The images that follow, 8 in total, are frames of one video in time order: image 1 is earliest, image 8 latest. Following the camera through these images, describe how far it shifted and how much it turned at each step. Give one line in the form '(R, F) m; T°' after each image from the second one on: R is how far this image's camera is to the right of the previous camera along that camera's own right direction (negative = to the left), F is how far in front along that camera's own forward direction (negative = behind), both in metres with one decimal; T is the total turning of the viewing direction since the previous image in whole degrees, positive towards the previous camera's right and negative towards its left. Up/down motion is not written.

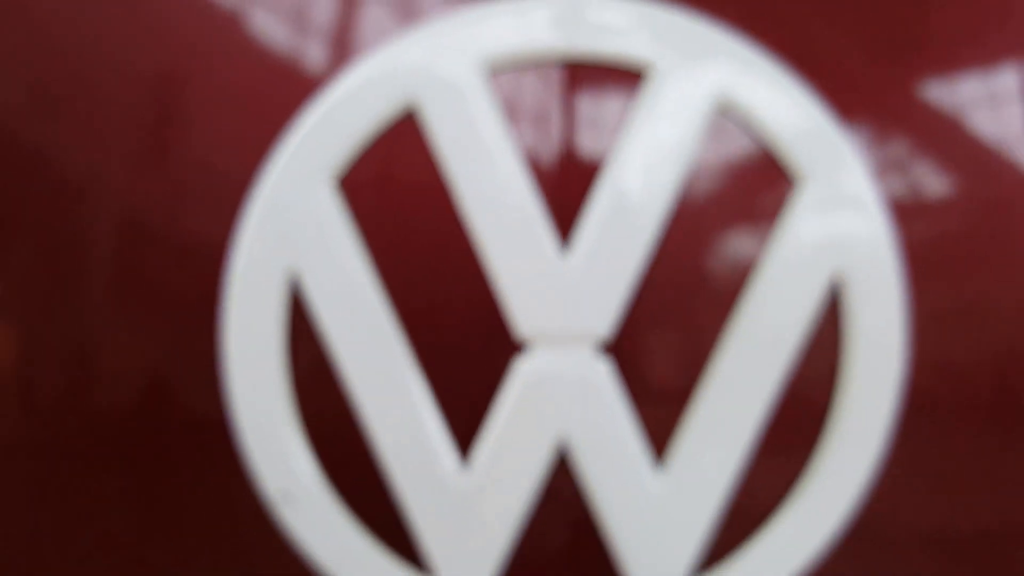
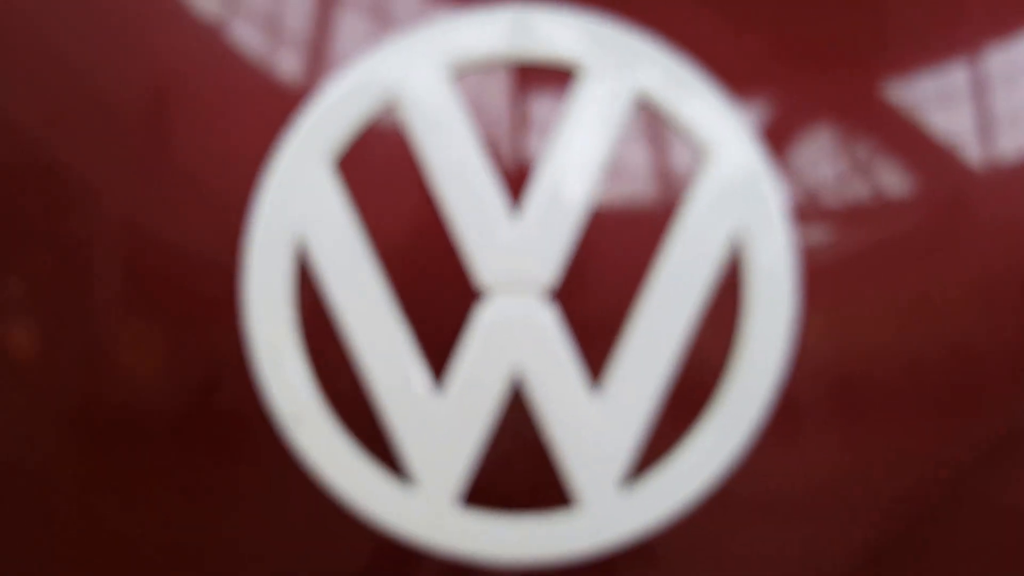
(+0.1, -0.1) m; -4°
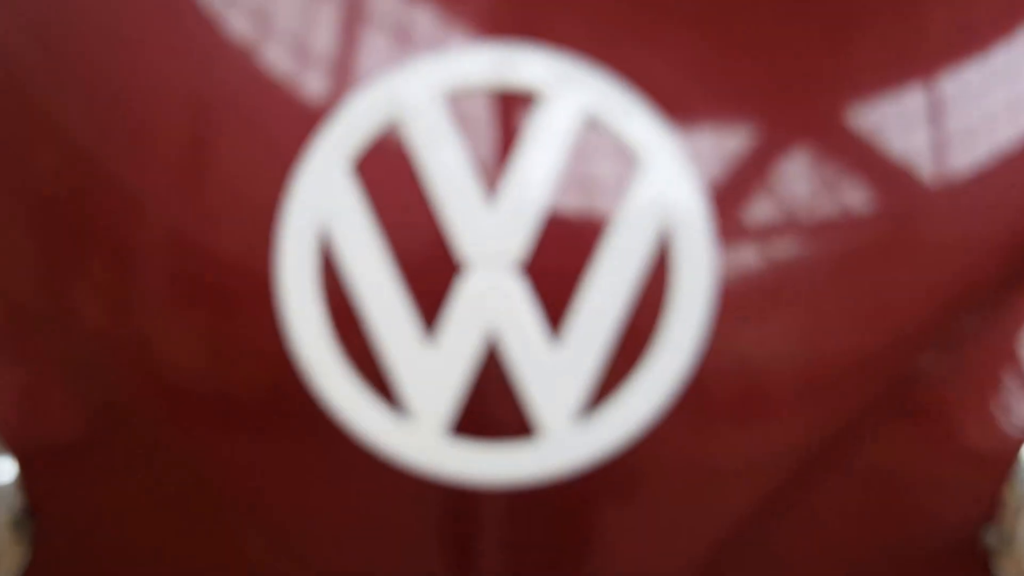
(0.0, -0.1) m; -1°
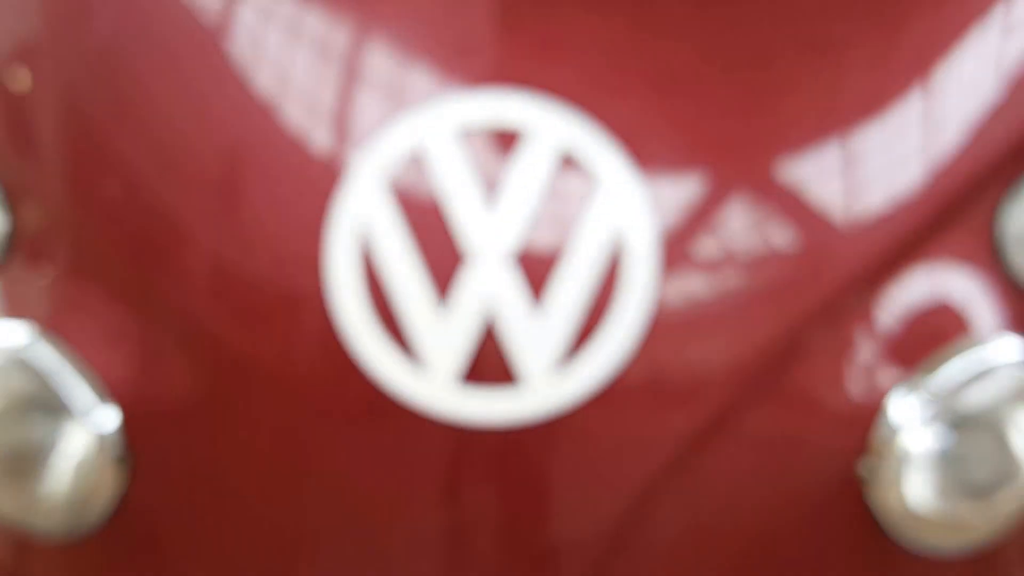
(0.0, -0.2) m; +2°
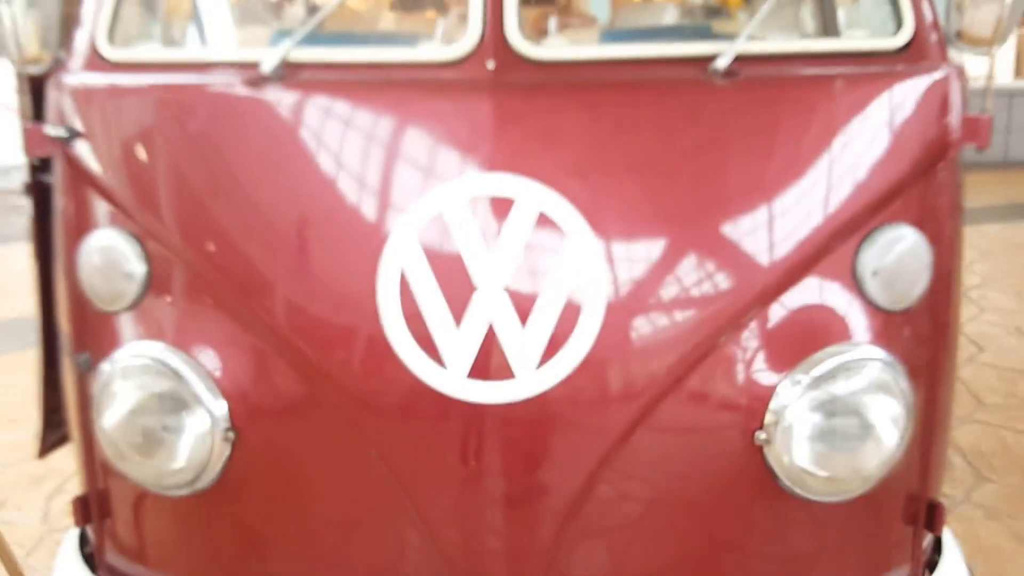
(0.0, -0.4) m; -1°
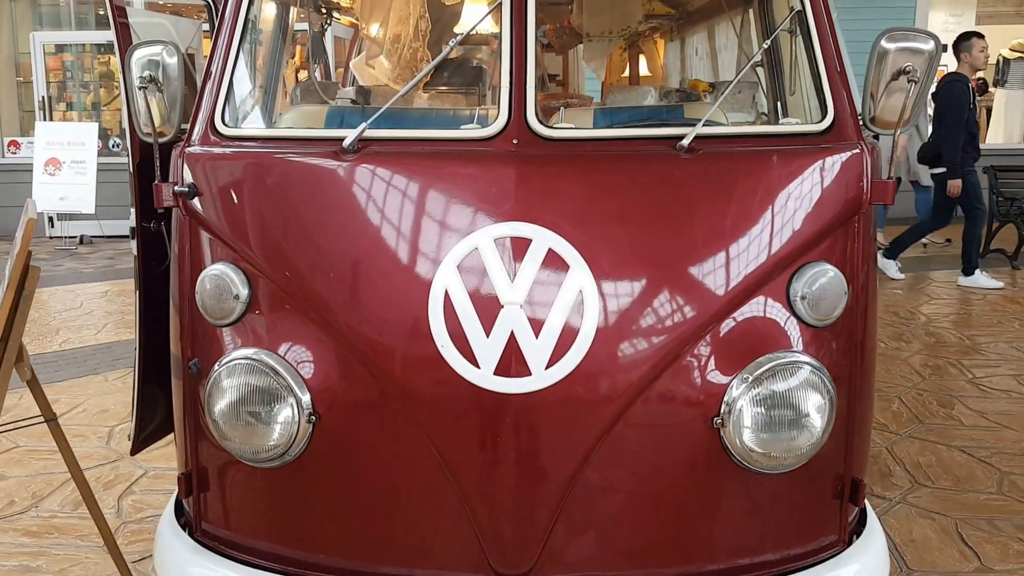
(0.0, -0.4) m; 0°
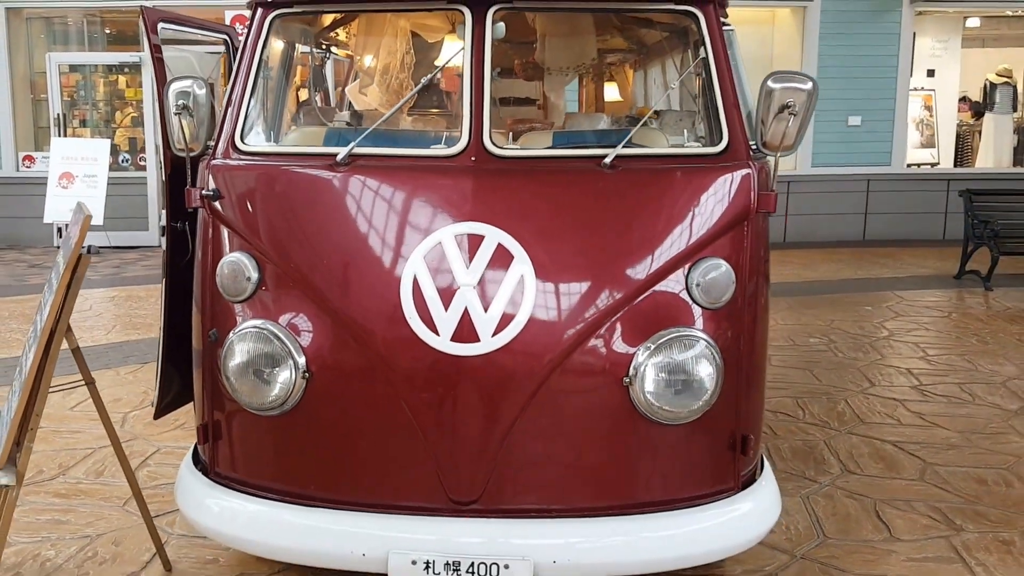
(+0.1, -0.4) m; 0°
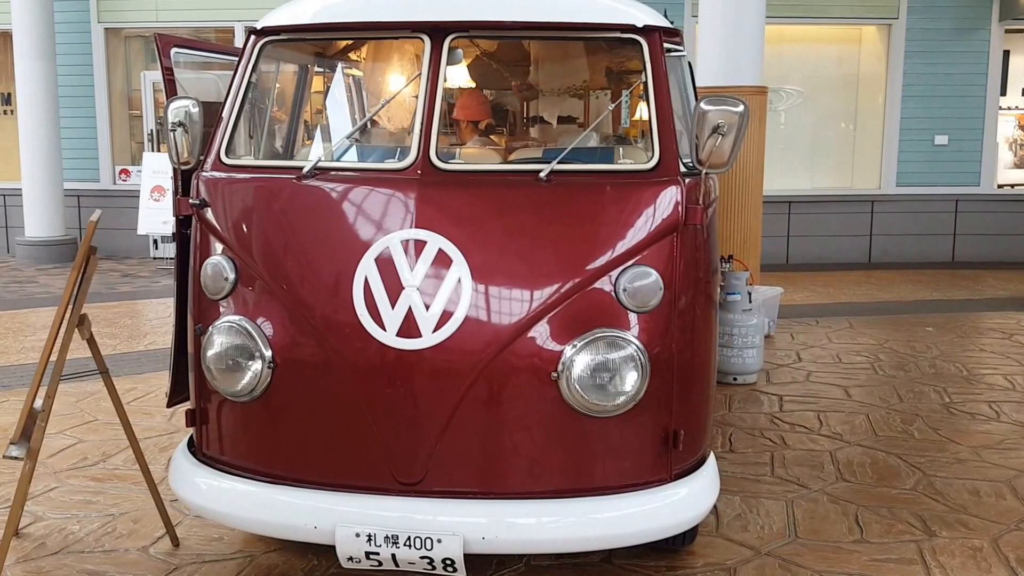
(+0.3, -0.2) m; -5°
